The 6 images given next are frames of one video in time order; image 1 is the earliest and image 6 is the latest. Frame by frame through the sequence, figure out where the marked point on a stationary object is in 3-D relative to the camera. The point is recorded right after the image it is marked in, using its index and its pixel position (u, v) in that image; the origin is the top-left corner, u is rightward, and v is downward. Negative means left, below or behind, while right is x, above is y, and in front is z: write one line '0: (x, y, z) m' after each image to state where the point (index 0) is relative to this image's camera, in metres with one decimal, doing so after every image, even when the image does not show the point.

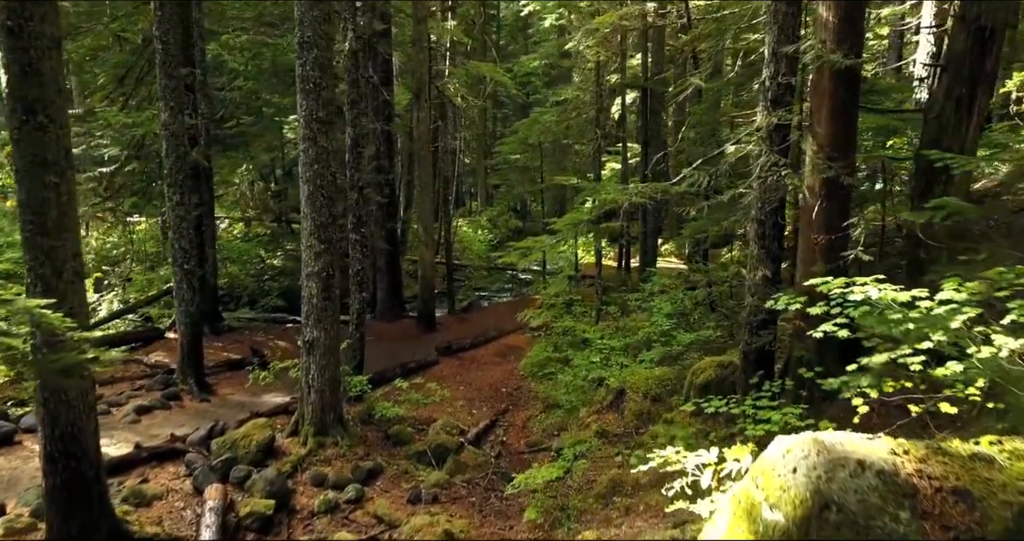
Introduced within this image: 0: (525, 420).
0: (+0.2, -2.6, +10.6) m
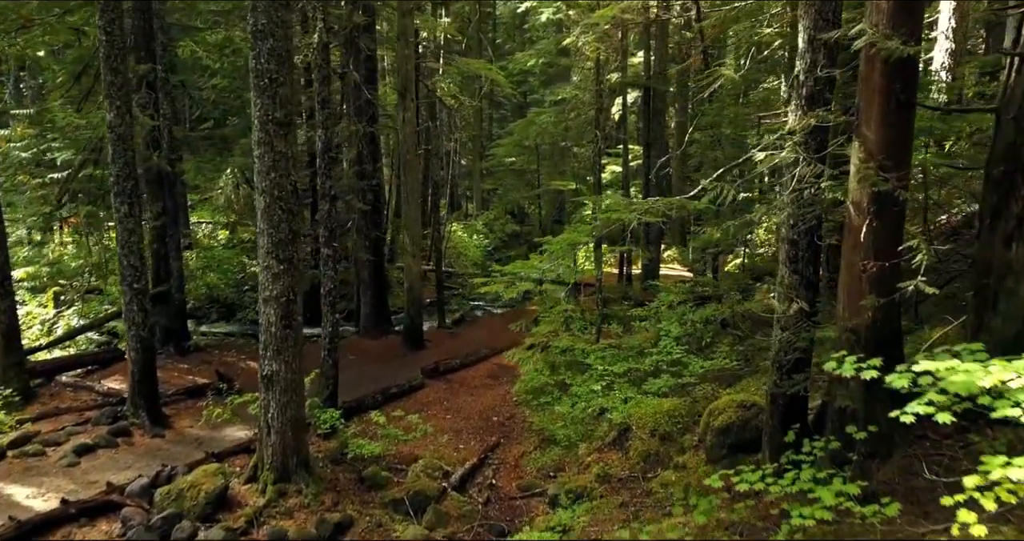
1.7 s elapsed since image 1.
0: (+0.1, -2.9, +9.4) m
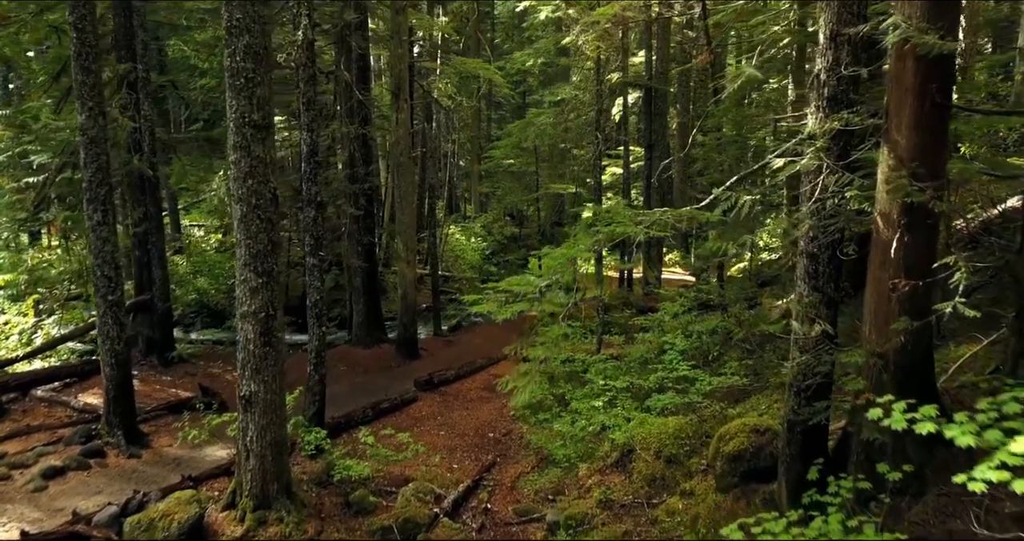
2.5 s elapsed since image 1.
0: (0.0, -3.1, +8.9) m
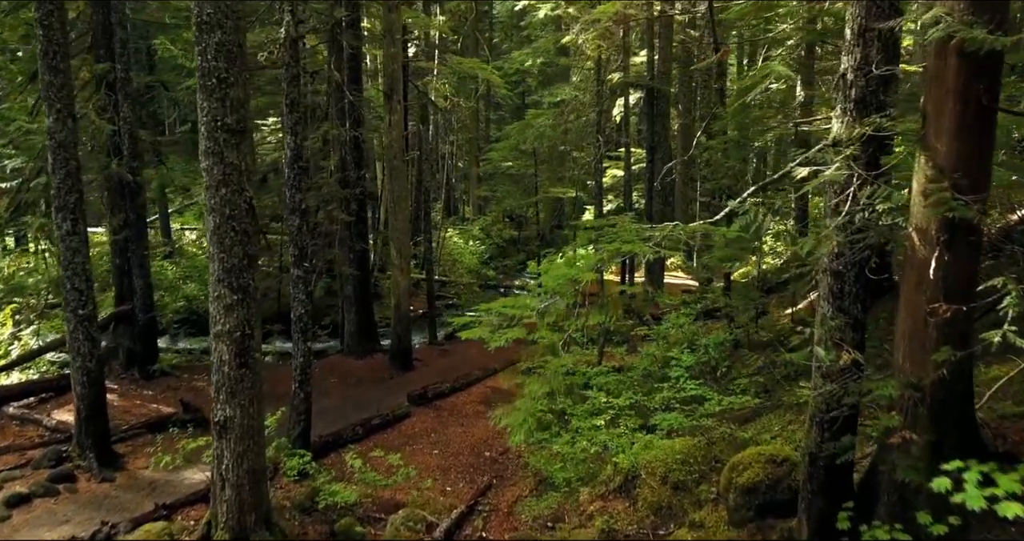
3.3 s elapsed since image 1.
0: (0.0, -3.2, +8.4) m
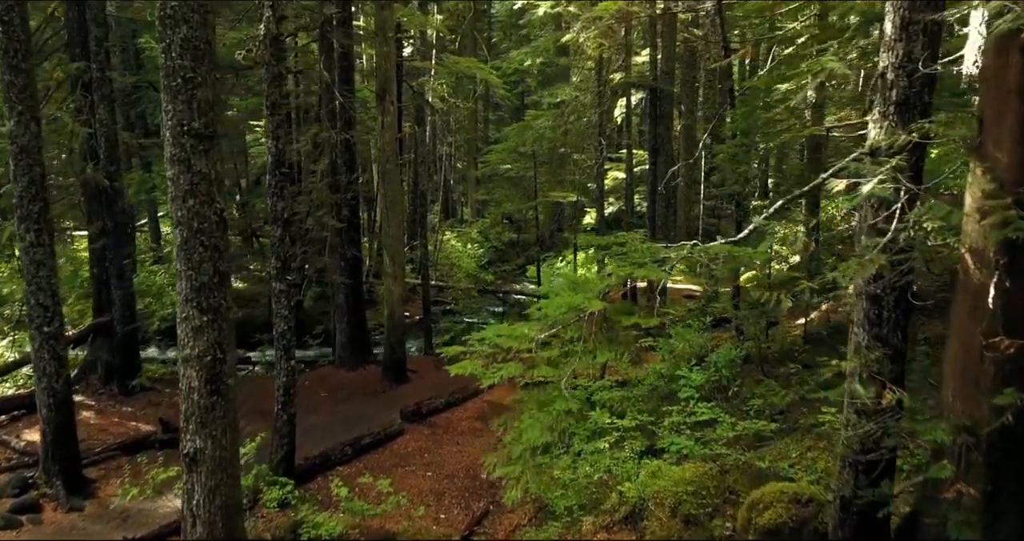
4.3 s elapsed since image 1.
0: (0.0, -3.4, +7.8) m
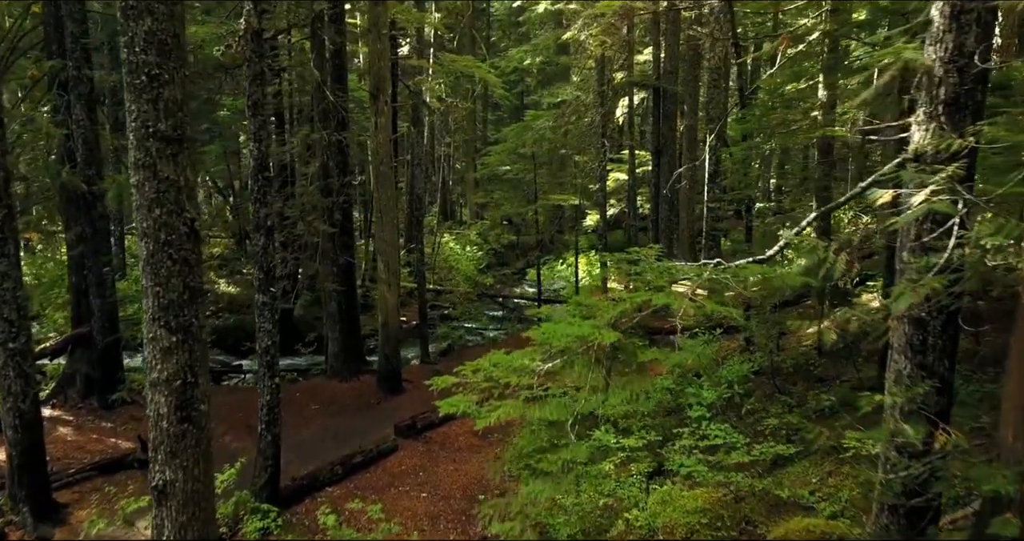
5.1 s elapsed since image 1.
0: (-0.1, -3.5, +7.3) m
